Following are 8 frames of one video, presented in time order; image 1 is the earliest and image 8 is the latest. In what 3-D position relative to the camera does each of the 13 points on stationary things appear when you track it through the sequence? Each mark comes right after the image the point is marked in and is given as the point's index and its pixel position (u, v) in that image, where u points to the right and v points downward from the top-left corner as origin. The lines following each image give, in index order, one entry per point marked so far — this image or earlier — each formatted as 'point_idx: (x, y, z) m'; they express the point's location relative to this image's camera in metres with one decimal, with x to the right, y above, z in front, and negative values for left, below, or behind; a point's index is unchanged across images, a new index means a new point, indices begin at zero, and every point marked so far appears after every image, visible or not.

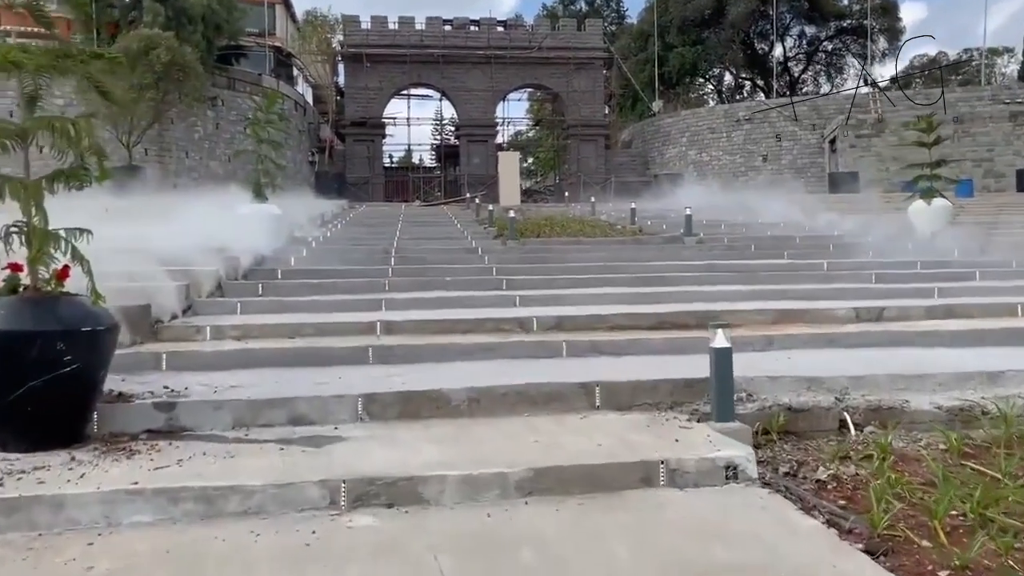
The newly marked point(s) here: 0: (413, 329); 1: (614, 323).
0: (-0.7, -0.3, +6.0) m
1: (+0.8, -0.3, +6.2) m
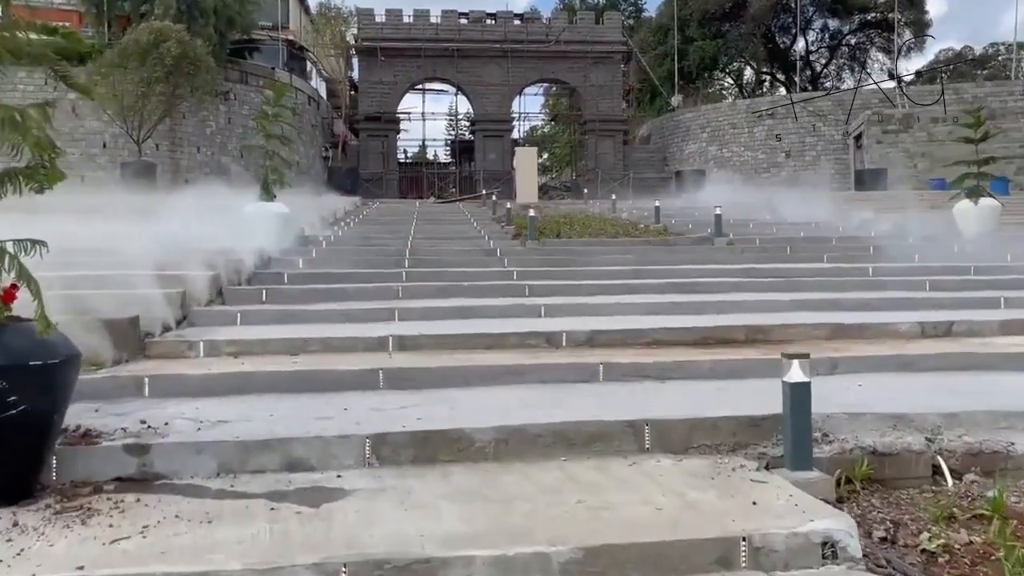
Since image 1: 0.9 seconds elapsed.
0: (-0.5, -0.4, +5.4) m
1: (+0.9, -0.4, +5.6) m
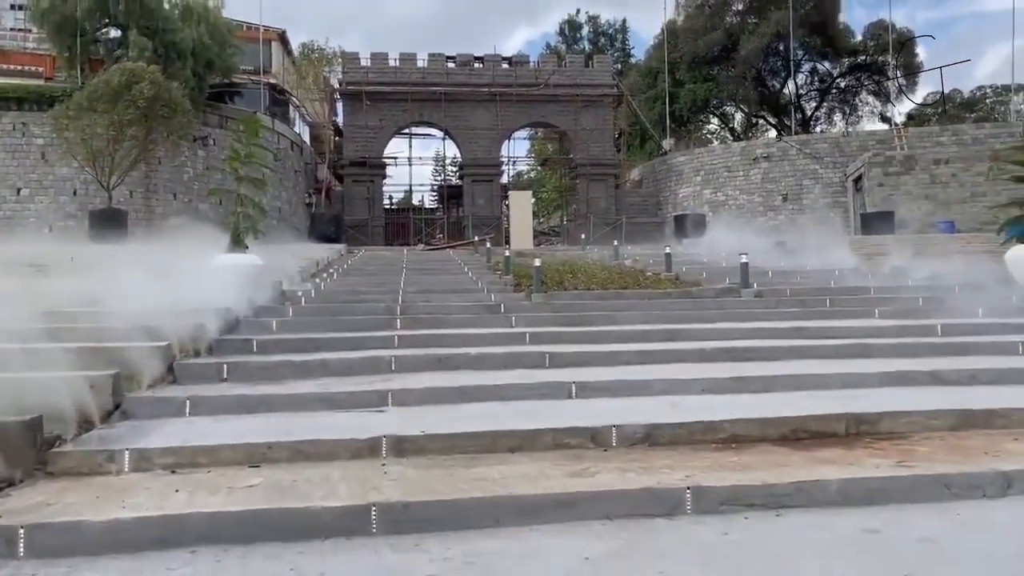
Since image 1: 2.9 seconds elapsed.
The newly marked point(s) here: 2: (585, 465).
0: (-0.4, -0.8, +4.0) m
1: (+1.1, -0.8, +4.3) m
2: (+0.3, -0.8, +3.7) m
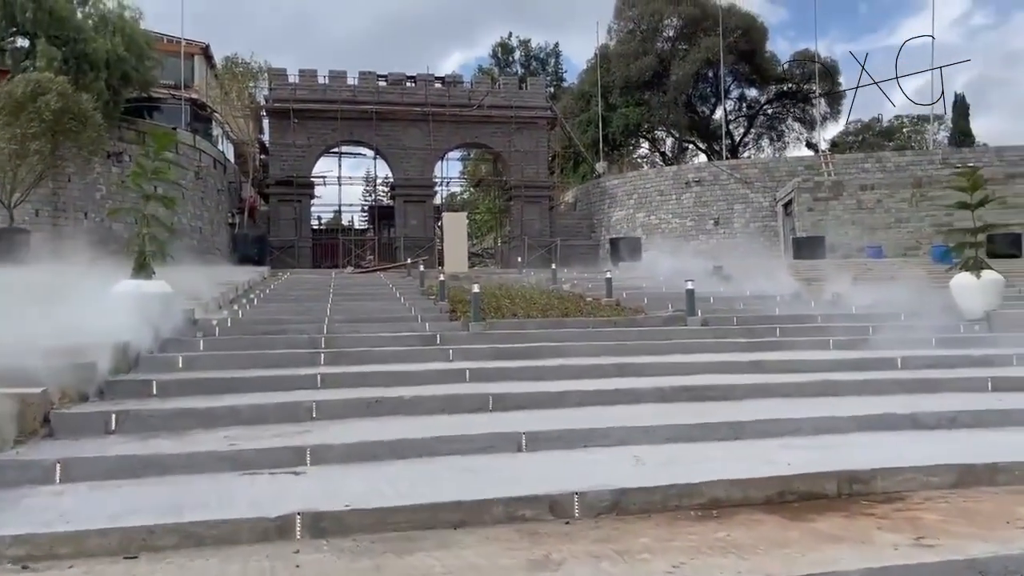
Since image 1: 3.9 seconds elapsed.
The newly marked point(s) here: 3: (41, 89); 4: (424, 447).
0: (-0.6, -0.9, +3.3) m
1: (+0.9, -0.9, +3.7) m
2: (+0.1, -0.9, +3.1) m
3: (-8.8, +3.8, +15.7) m
4: (-0.5, -0.9, +4.5) m
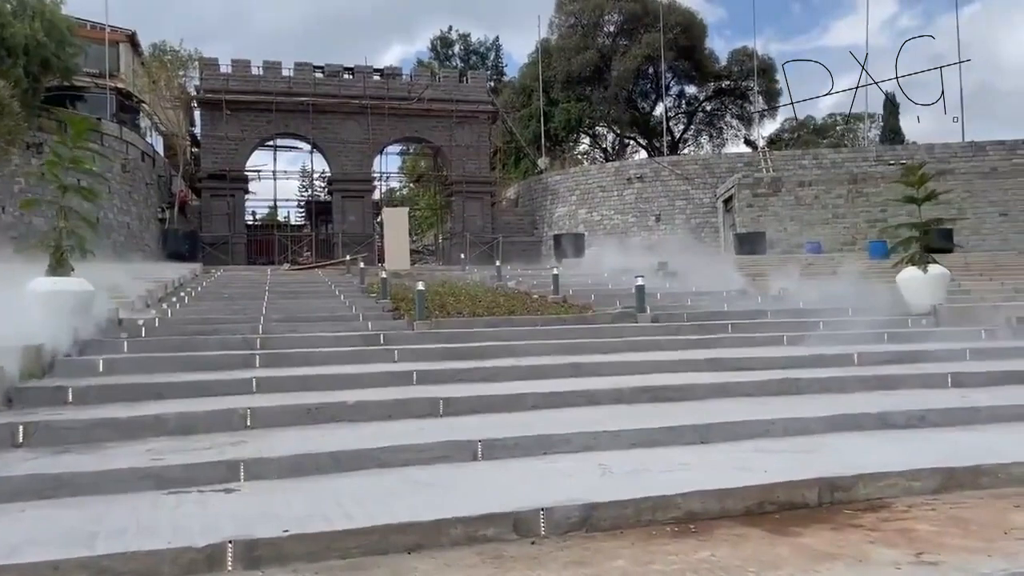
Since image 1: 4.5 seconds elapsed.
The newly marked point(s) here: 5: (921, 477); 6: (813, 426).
0: (-0.7, -0.9, +2.9) m
1: (+0.7, -0.9, +3.4) m
2: (0.0, -0.9, +2.7) m
3: (-9.9, +3.8, +14.7) m
4: (-0.7, -0.8, +4.1) m
5: (+1.8, -0.8, +3.7) m
6: (+1.7, -0.8, +4.8) m
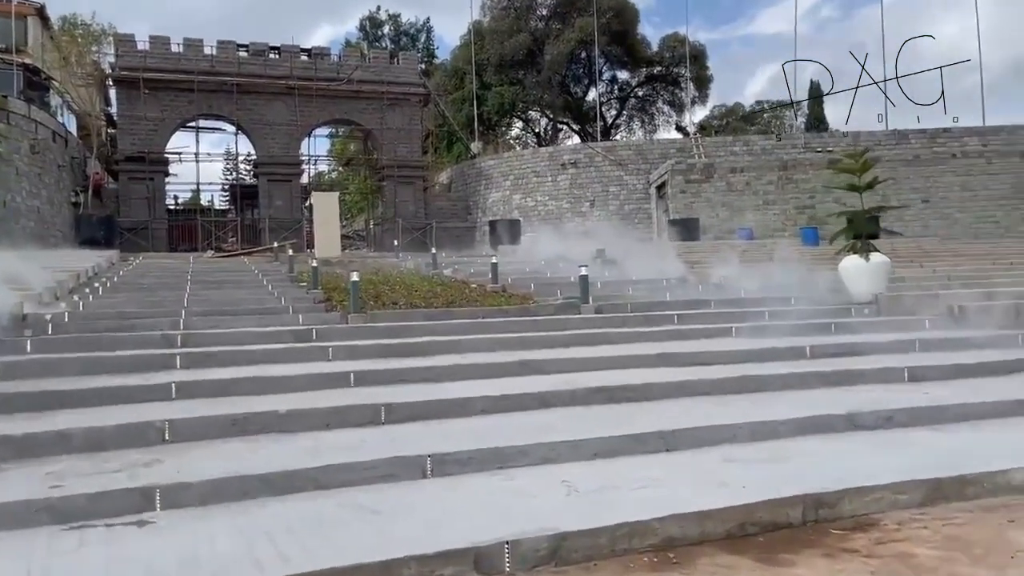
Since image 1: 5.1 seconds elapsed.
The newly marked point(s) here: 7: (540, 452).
0: (-0.8, -1.0, +2.5) m
1: (+0.5, -0.9, +3.0) m
2: (-0.1, -1.0, +2.3) m
3: (-10.9, +3.9, +13.3) m
4: (-0.9, -0.8, +3.7) m
5: (+1.6, -0.8, +3.4) m
6: (+1.5, -0.8, +4.6) m
7: (+0.1, -0.8, +4.0) m
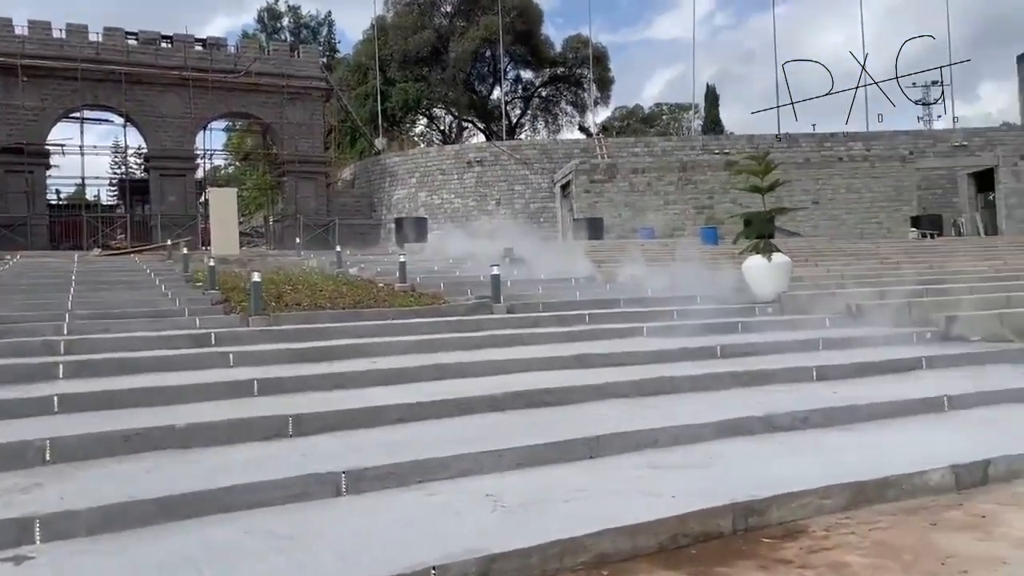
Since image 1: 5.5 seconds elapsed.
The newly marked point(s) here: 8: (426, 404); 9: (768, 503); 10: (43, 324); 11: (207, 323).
0: (-1.0, -1.0, +2.2) m
1: (+0.3, -0.9, +2.9) m
2: (-0.3, -1.0, +2.1) m
3: (-12.3, +3.9, +11.8) m
4: (-1.2, -0.9, +3.4) m
5: (+1.3, -0.8, +3.4) m
6: (+1.0, -0.8, +4.5) m
7: (-0.2, -0.8, +3.9) m
8: (-0.5, -0.7, +4.9) m
9: (+1.0, -0.8, +3.3) m
10: (-4.0, -0.3, +7.2) m
11: (-2.9, -0.3, +8.0) m
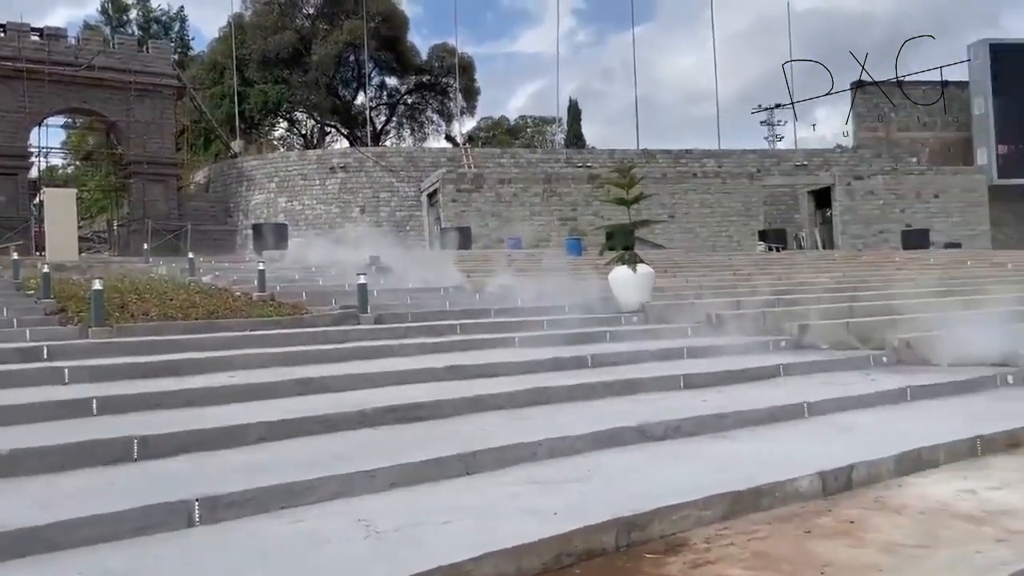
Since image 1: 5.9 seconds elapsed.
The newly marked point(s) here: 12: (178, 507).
0: (-1.3, -1.0, +1.8) m
1: (-0.1, -1.0, +2.7) m
2: (-0.5, -1.0, +1.9) m
3: (-13.9, +3.8, +9.6) m
4: (-1.7, -0.9, +2.9) m
5: (+0.8, -0.9, +3.4) m
6: (+0.3, -0.8, +4.4) m
7: (-0.8, -0.8, +3.6) m
8: (-1.2, -0.7, +4.6) m
9: (+0.5, -0.9, +3.2) m
10: (-5.0, -0.4, +6.3) m
11: (-4.1, -0.4, +7.3) m
12: (-1.3, -0.8, +3.2) m
